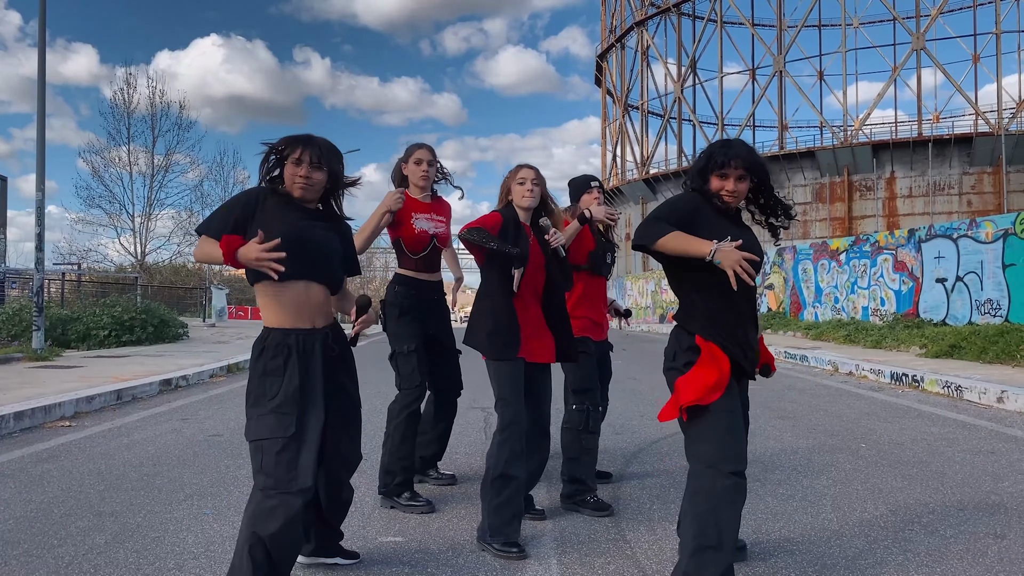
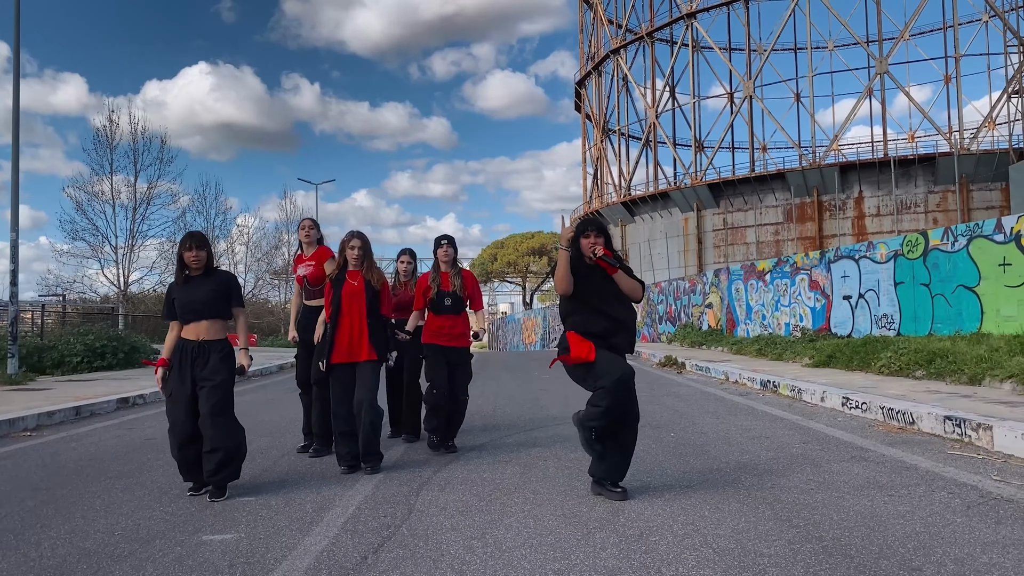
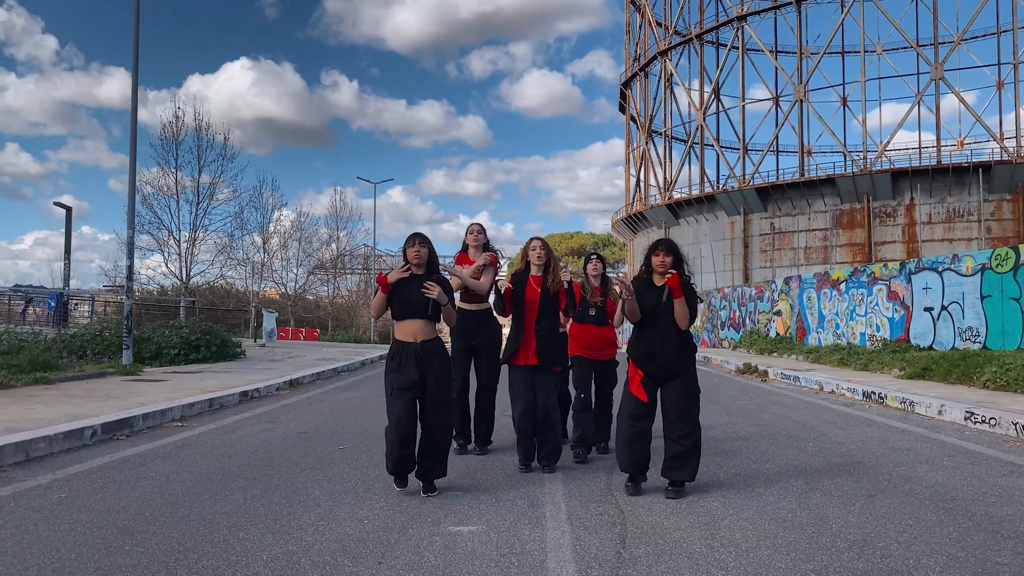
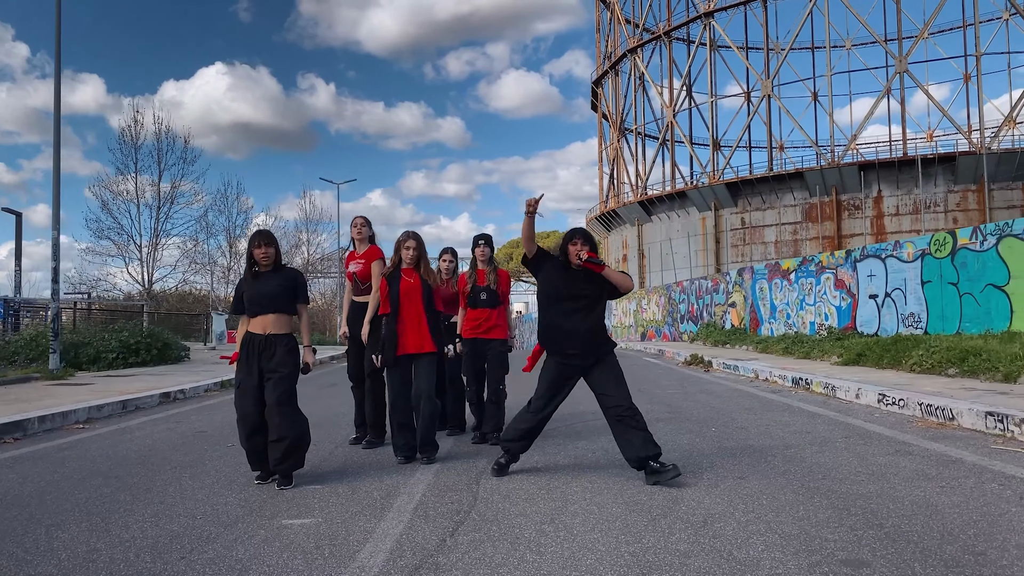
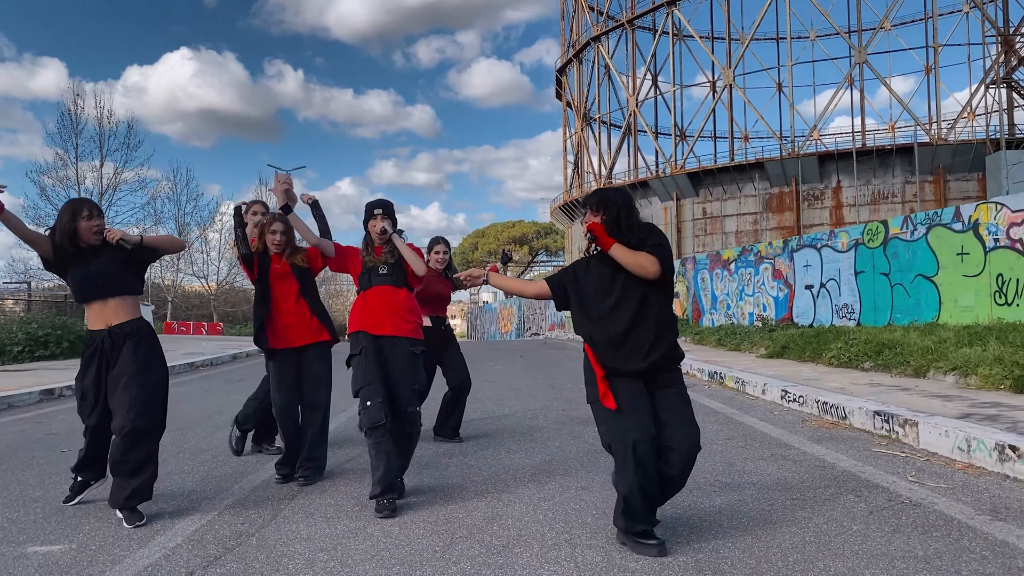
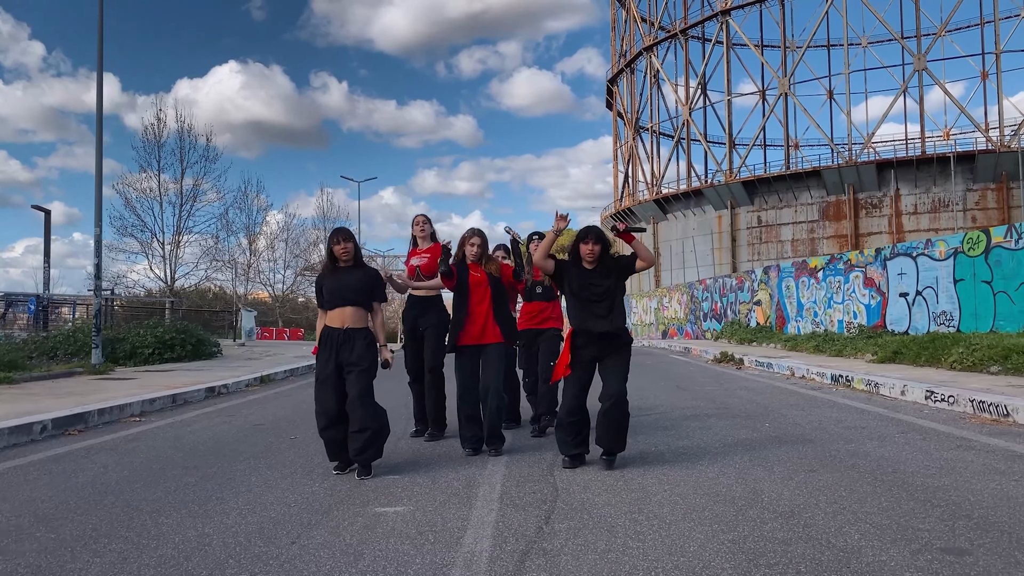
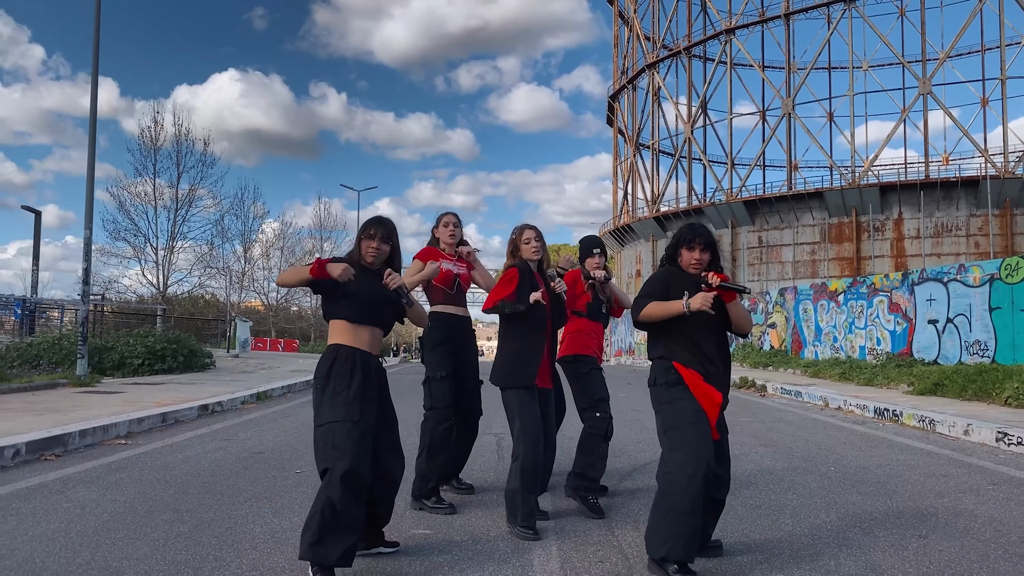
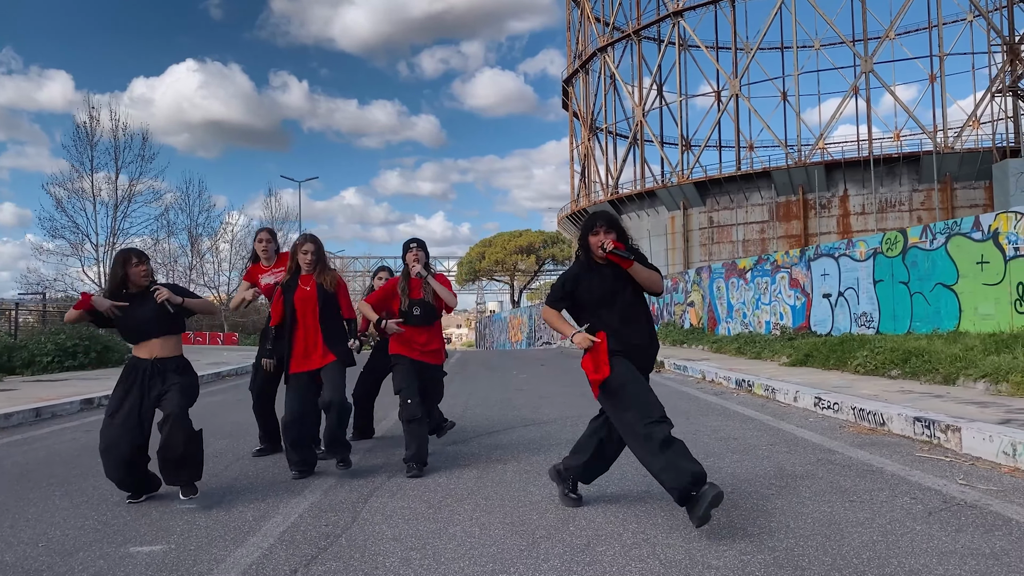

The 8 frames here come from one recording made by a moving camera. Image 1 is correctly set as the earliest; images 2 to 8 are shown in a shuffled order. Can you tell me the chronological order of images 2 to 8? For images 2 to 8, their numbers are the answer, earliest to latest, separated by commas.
7, 3, 6, 4, 2, 8, 5
